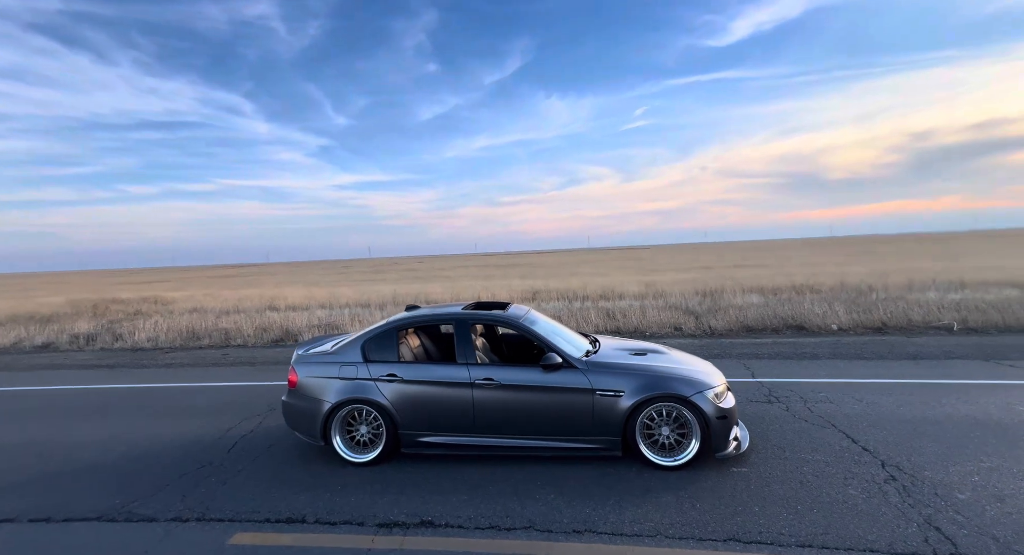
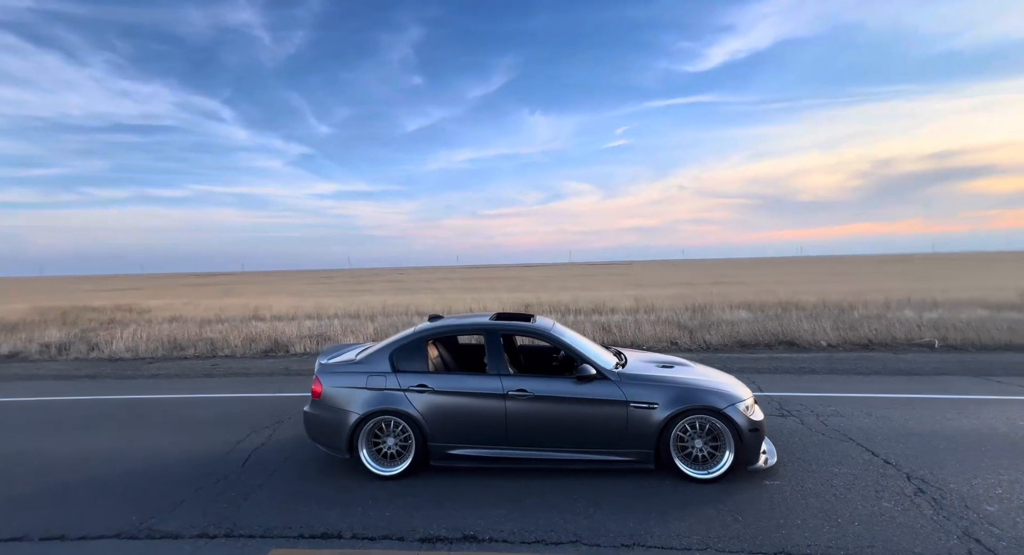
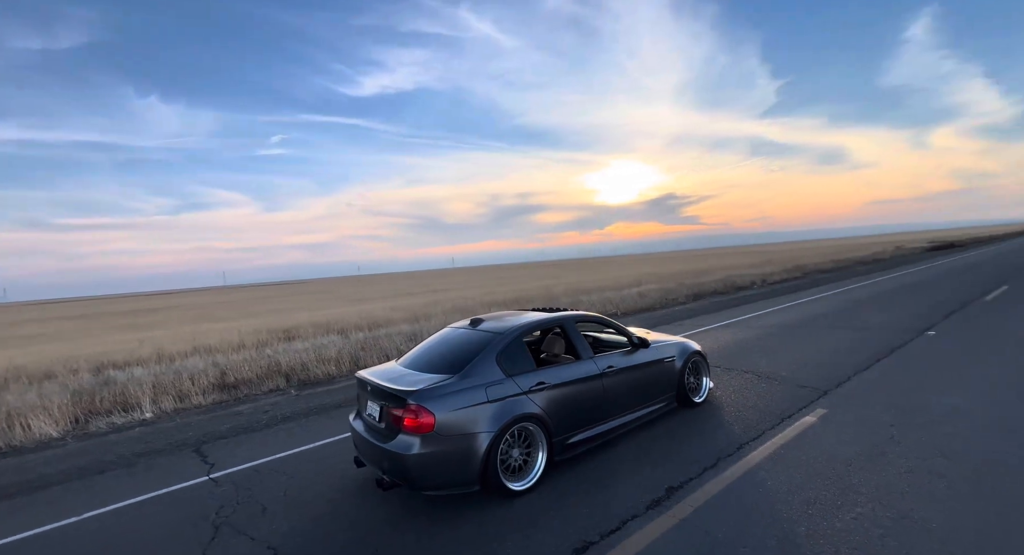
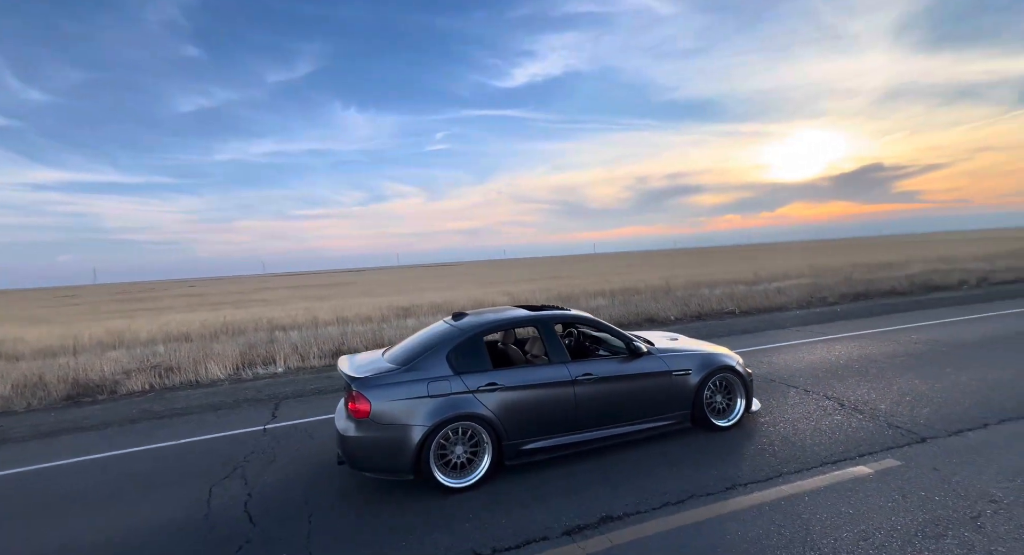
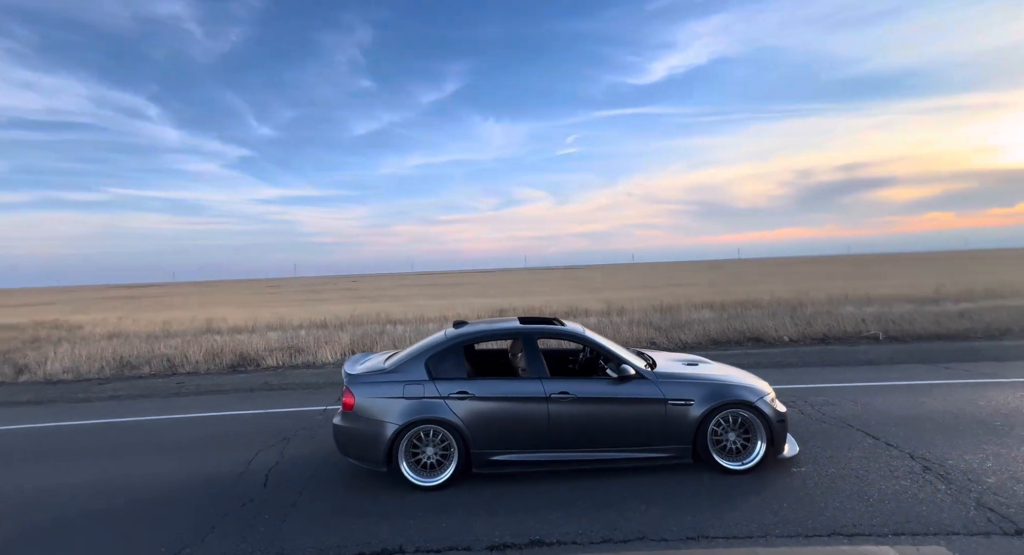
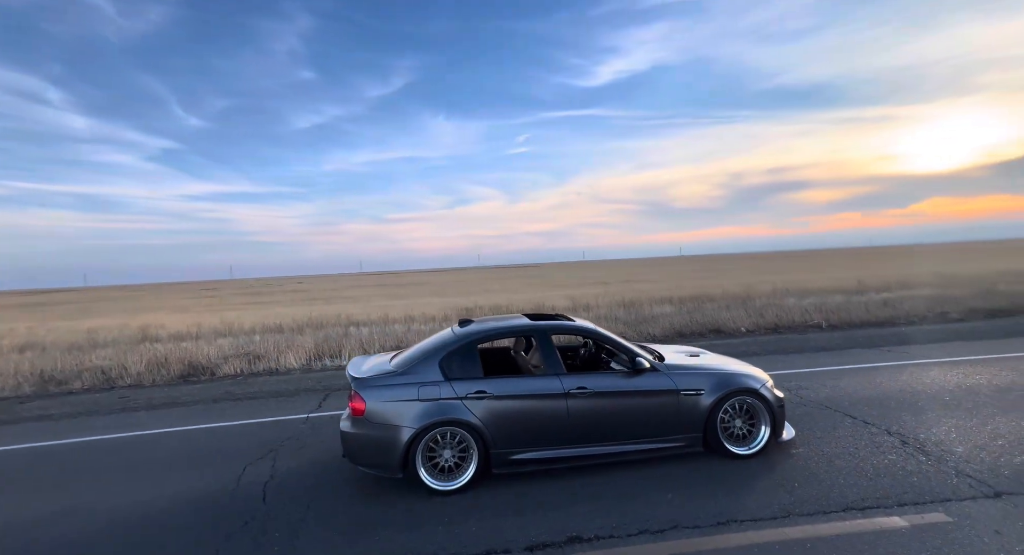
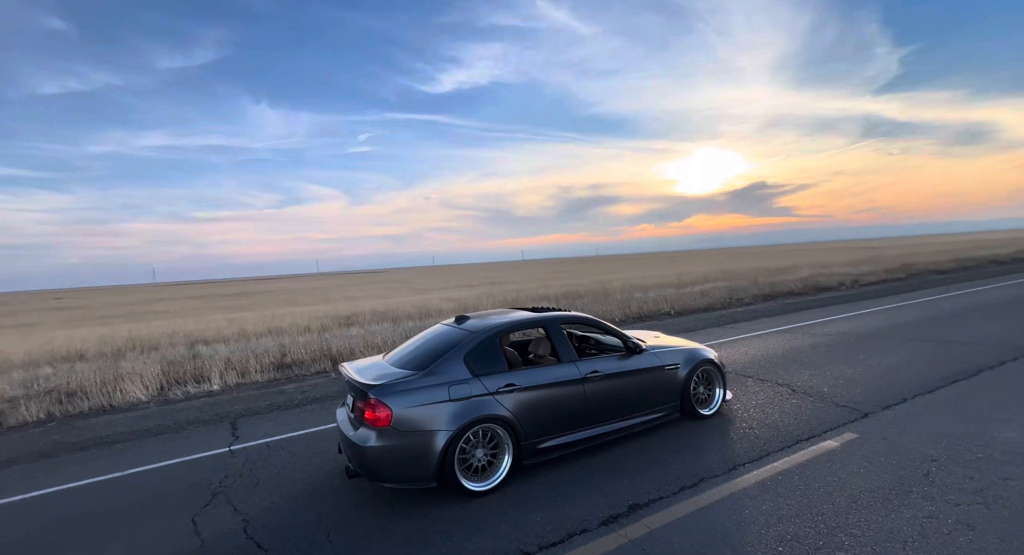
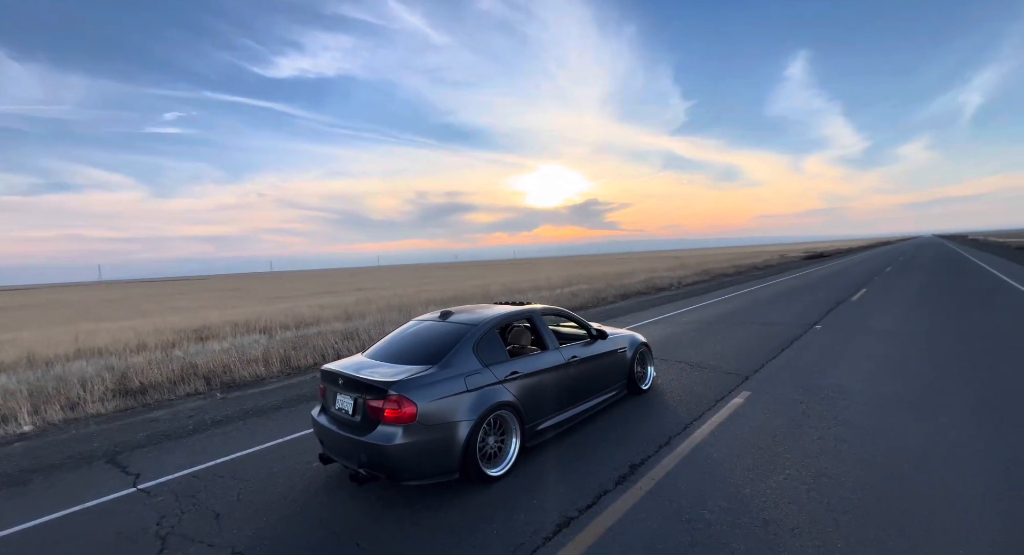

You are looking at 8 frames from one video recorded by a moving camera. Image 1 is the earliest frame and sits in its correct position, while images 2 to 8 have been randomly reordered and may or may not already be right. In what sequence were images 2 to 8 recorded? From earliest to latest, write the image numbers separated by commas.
2, 5, 6, 4, 7, 3, 8
